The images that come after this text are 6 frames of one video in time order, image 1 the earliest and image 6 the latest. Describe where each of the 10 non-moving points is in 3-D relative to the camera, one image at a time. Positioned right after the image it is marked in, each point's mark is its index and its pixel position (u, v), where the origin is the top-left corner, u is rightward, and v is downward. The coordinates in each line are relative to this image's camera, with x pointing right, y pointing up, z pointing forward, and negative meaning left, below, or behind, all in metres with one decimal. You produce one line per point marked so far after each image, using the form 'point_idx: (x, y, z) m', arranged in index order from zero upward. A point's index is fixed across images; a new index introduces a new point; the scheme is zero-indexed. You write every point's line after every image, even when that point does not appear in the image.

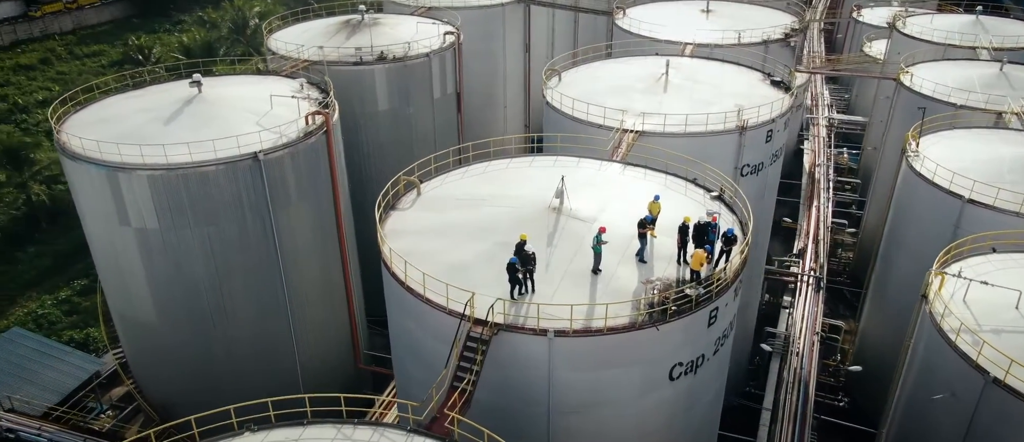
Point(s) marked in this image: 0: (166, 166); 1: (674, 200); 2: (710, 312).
0: (-8.6, +1.4, +18.7) m
1: (+3.7, +0.5, +17.1) m
2: (+3.8, -1.7, +14.3) m
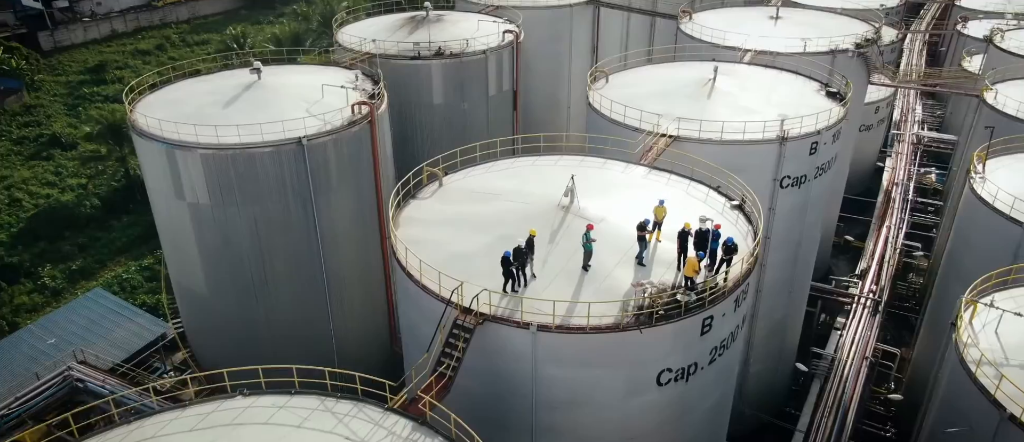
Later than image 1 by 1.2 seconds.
0: (-7.8, +2.0, +20.0) m
1: (+4.1, +0.3, +16.9) m
2: (+3.6, -1.9, +14.1) m
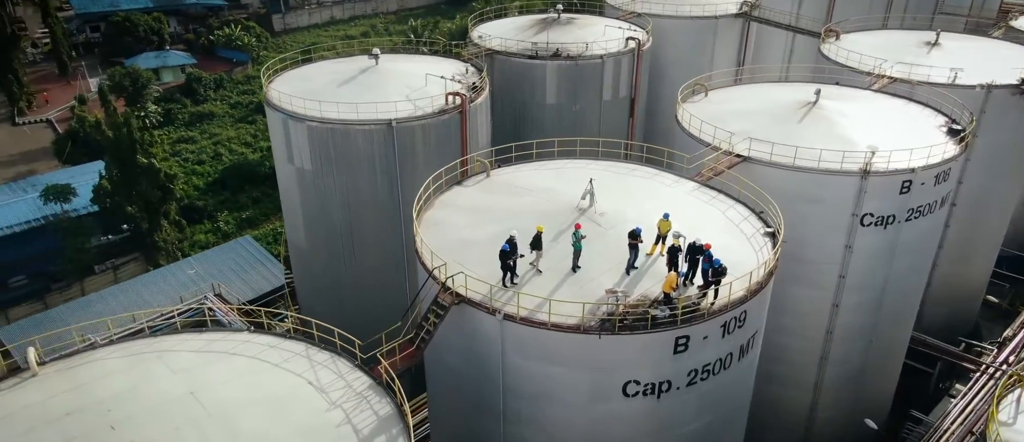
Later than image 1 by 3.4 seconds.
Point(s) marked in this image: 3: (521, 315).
0: (-5.8, +3.0, +22.5) m
1: (+4.5, -0.1, +16.3) m
2: (+3.0, -2.2, +13.7) m
3: (+0.2, -1.7, +13.9) m
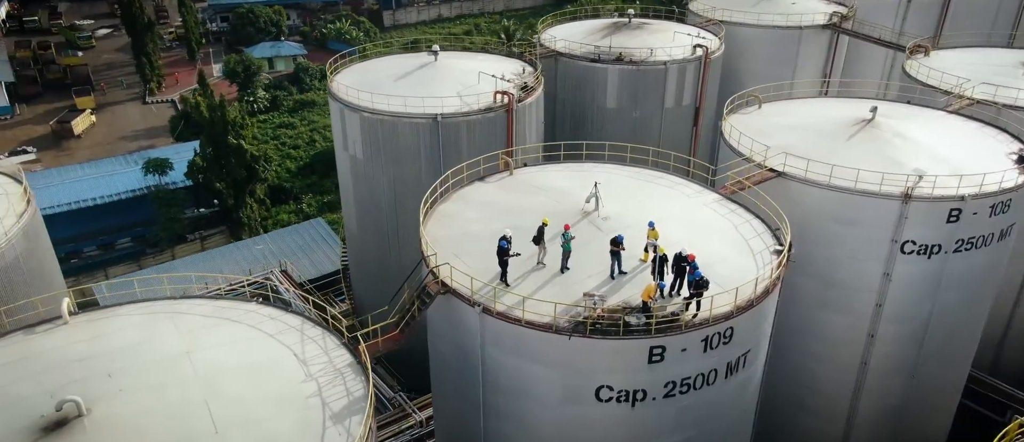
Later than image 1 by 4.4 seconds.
0: (-4.4, +3.5, +23.5) m
1: (+4.5, -0.4, +15.8) m
2: (+2.5, -2.3, +13.5) m
3: (-0.2, -1.7, +14.0) m
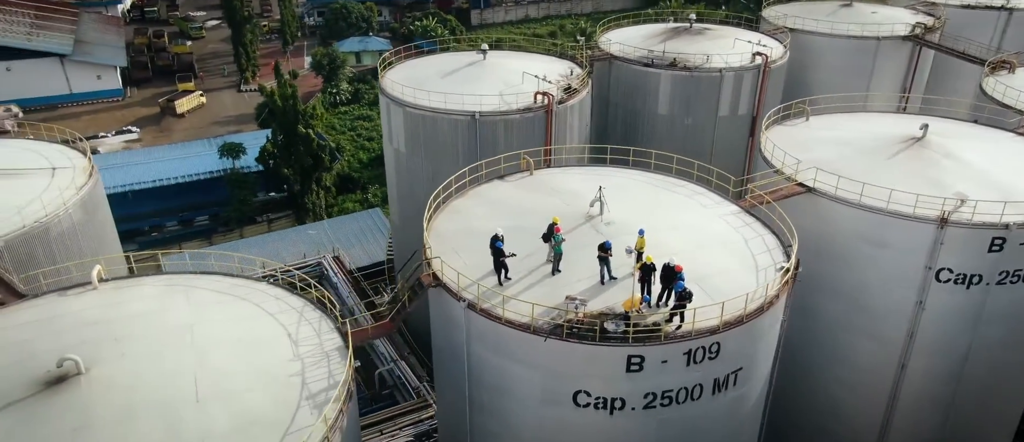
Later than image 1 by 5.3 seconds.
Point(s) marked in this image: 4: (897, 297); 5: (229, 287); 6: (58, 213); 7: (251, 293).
0: (-3.2, +3.7, +24.0) m
1: (+4.5, -0.7, +15.3) m
2: (+2.1, -2.4, +13.2) m
3: (-0.5, -1.6, +14.1) m
4: (+8.9, -1.8, +17.3) m
5: (-6.2, -1.4, +16.5) m
6: (-12.0, +0.2, +19.9) m
7: (-5.7, -1.6, +16.3) m
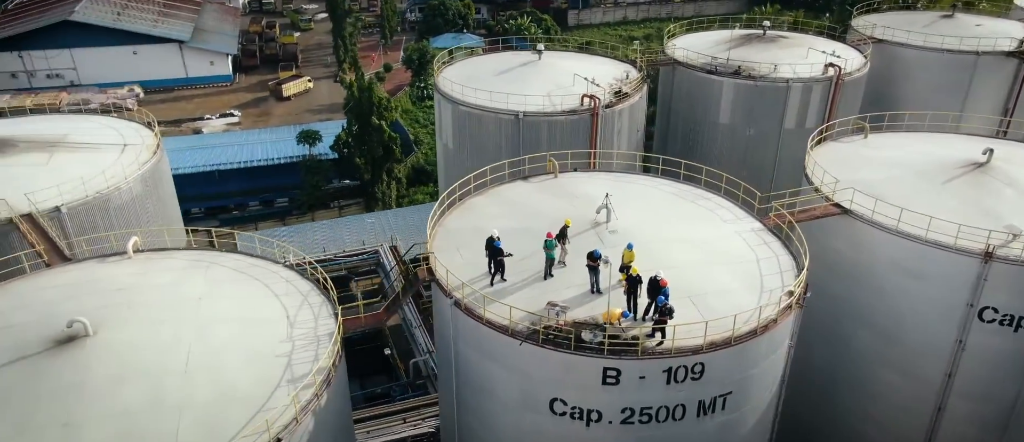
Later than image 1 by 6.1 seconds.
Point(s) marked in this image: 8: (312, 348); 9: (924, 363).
0: (-1.6, +3.8, +24.1) m
1: (+4.4, -1.0, +14.5) m
2: (+1.6, -2.6, +12.8) m
3: (-0.8, -1.6, +14.0) m
4: (+8.9, -2.4, +15.9) m
5: (-6.1, -1.0, +17.2) m
6: (-11.2, +1.0, +21.4) m
7: (-5.6, -1.2, +16.9) m
8: (-3.9, -2.5, +14.5) m
9: (+8.9, -3.1, +16.3) m
